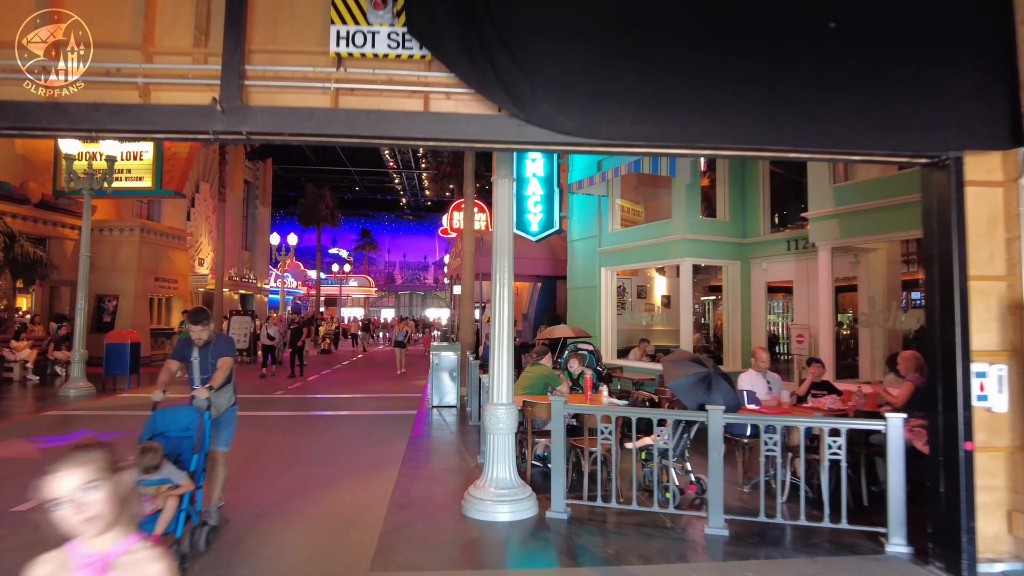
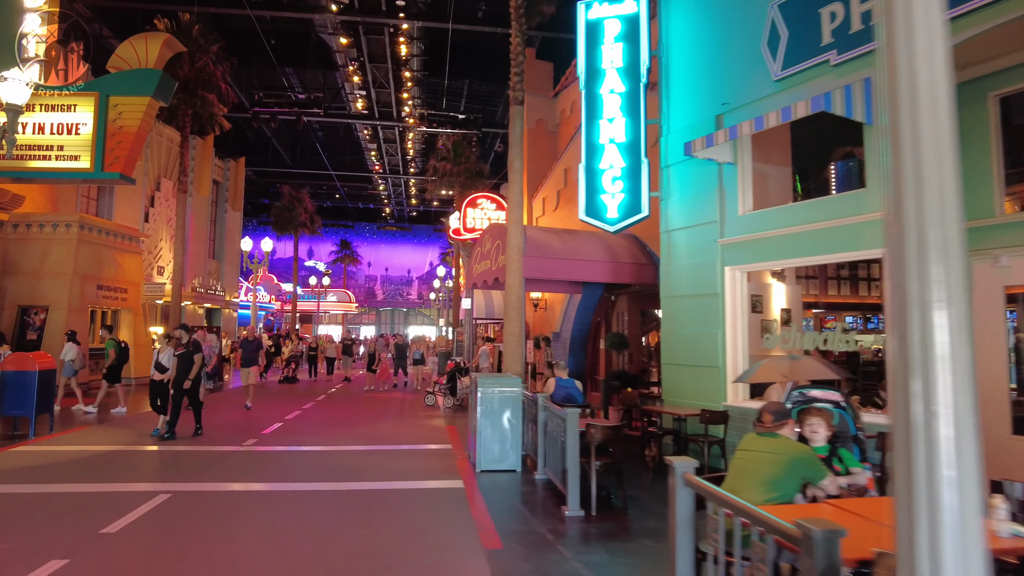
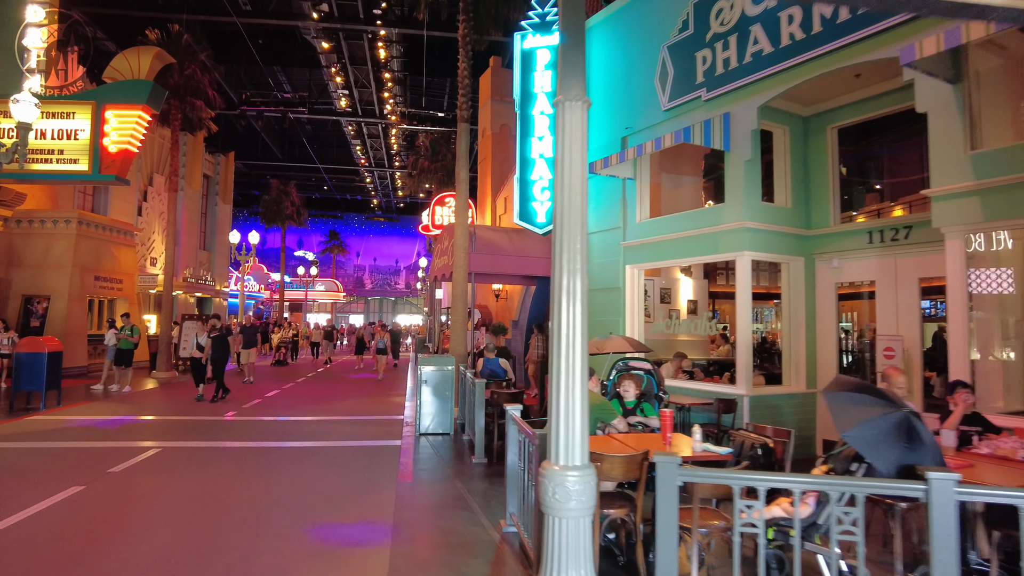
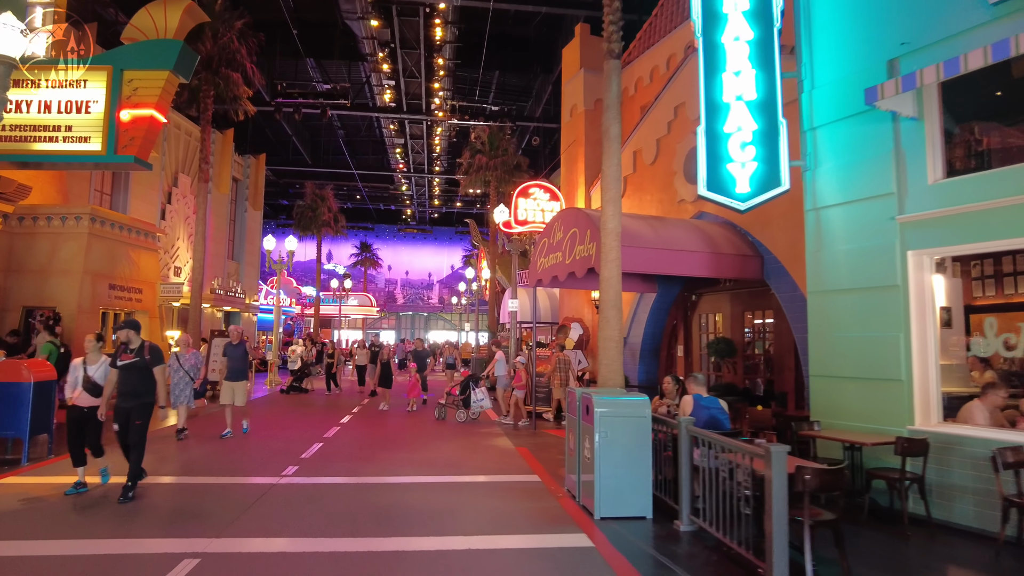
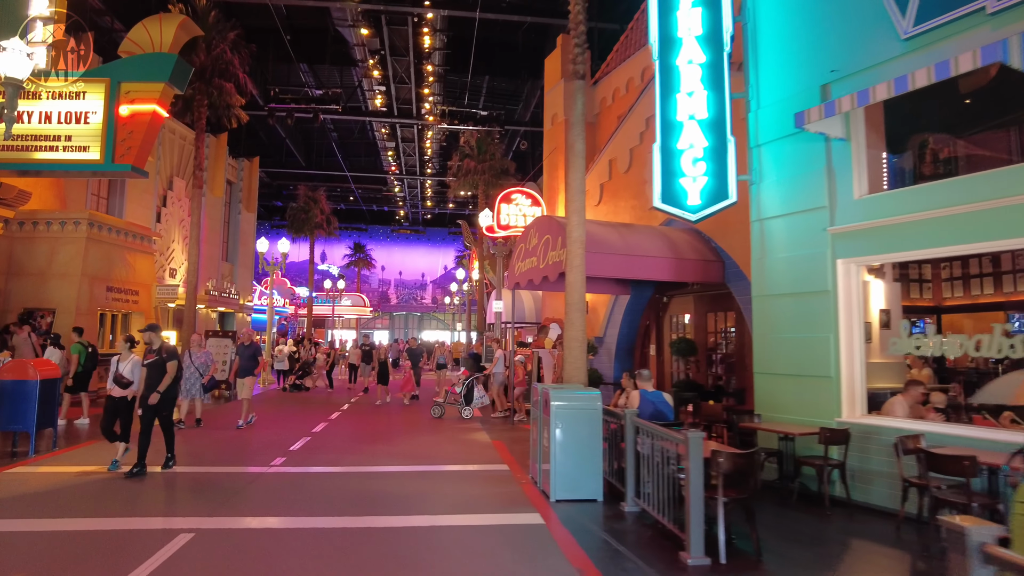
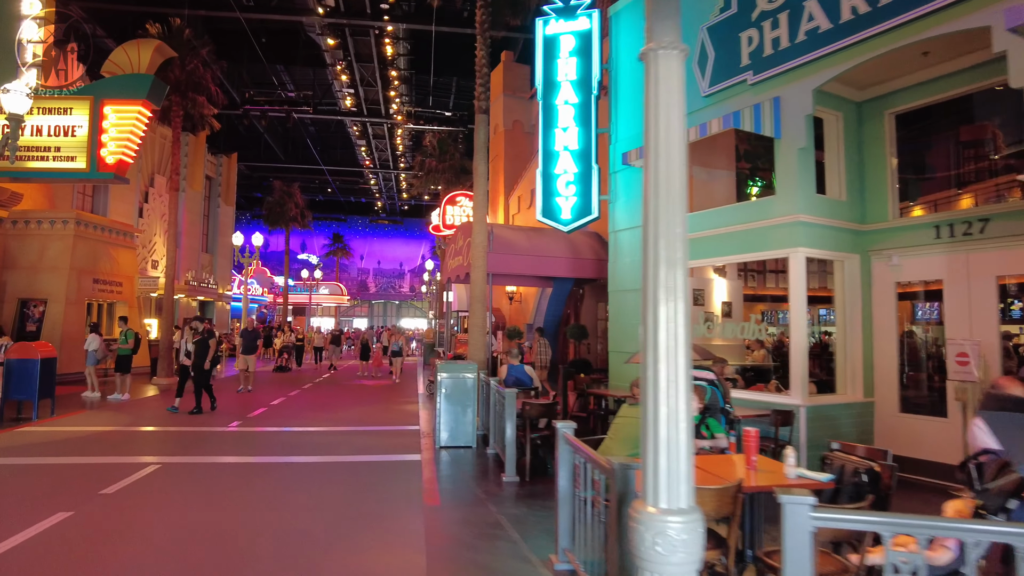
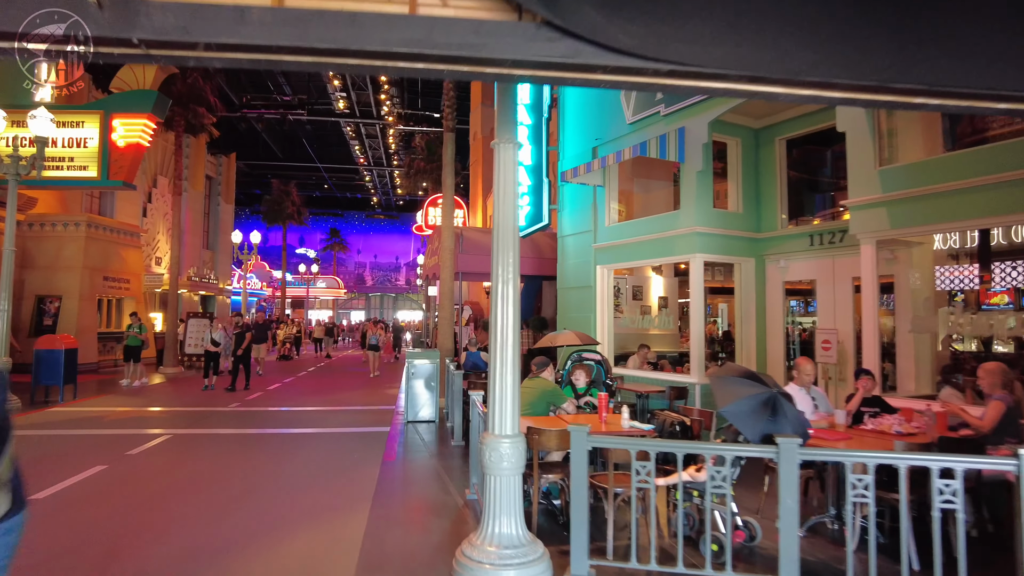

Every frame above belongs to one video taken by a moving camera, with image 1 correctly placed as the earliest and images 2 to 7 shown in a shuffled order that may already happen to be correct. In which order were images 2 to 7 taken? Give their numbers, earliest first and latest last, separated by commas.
7, 3, 6, 2, 5, 4
